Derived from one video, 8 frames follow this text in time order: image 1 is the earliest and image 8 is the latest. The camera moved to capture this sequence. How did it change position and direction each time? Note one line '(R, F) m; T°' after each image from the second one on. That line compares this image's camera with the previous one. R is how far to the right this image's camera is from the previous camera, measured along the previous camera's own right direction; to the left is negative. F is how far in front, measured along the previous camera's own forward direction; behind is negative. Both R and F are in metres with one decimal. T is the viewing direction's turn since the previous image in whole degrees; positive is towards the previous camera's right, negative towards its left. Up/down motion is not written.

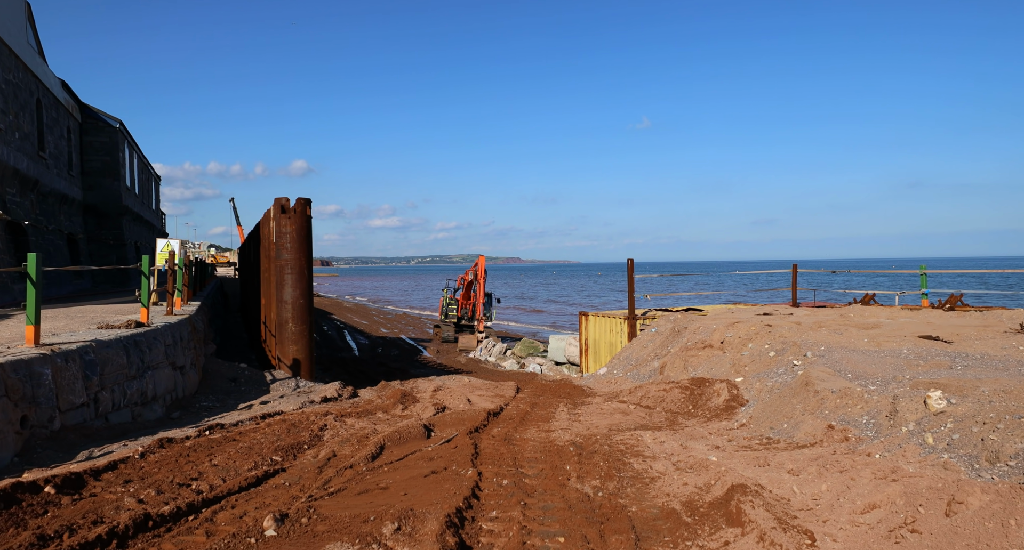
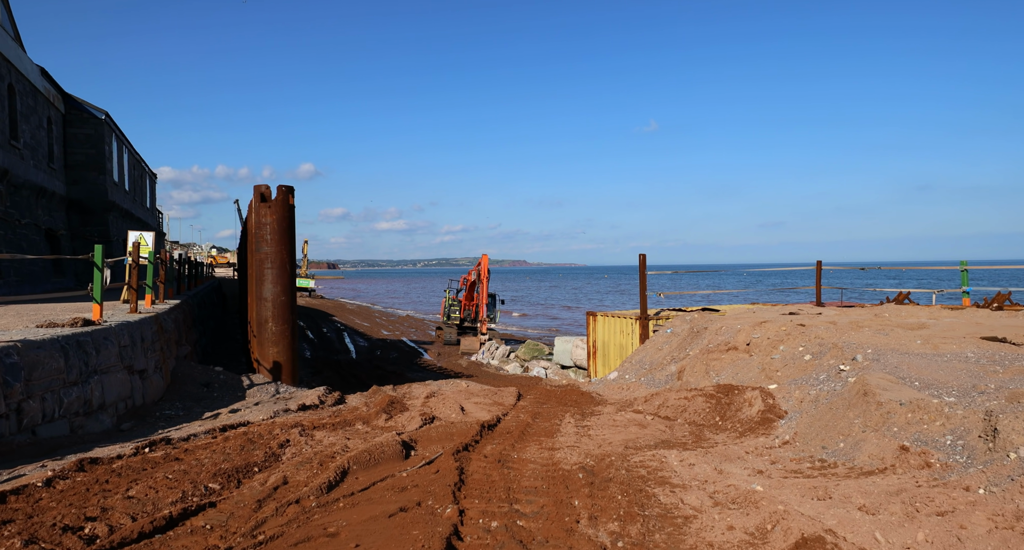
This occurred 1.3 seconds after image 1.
(+0.1, +1.1) m; -1°
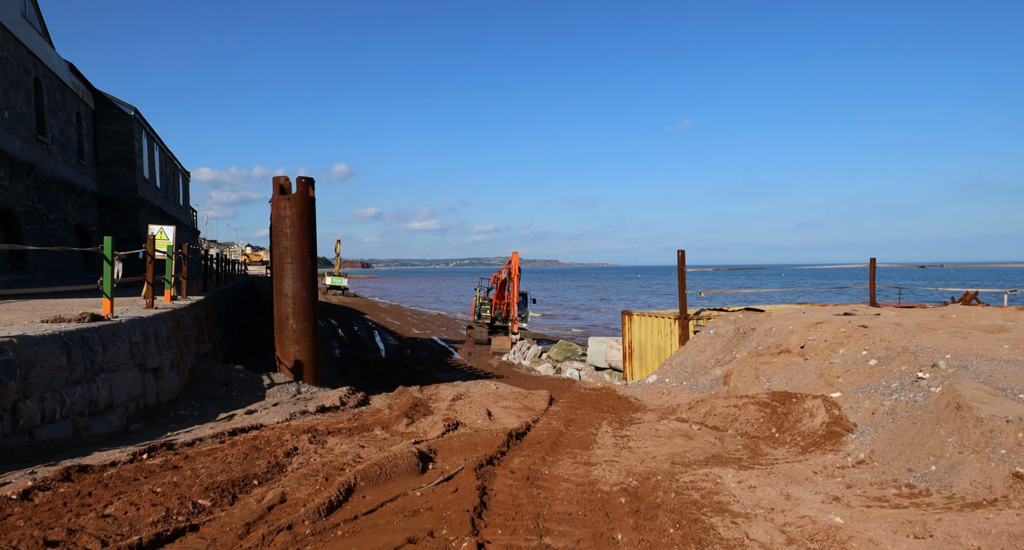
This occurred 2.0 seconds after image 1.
(0.0, +0.6) m; -3°
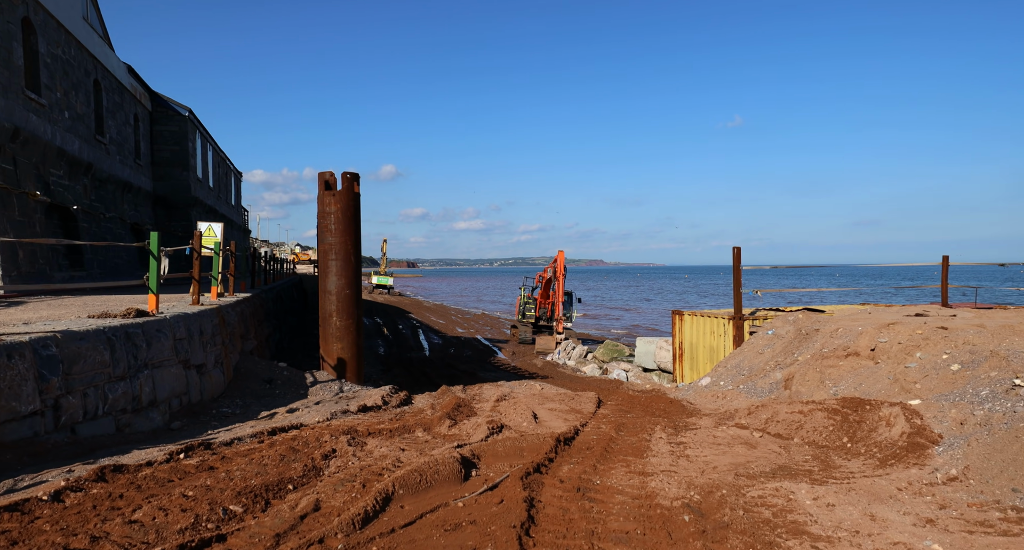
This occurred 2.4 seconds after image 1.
(0.0, +0.3) m; -4°
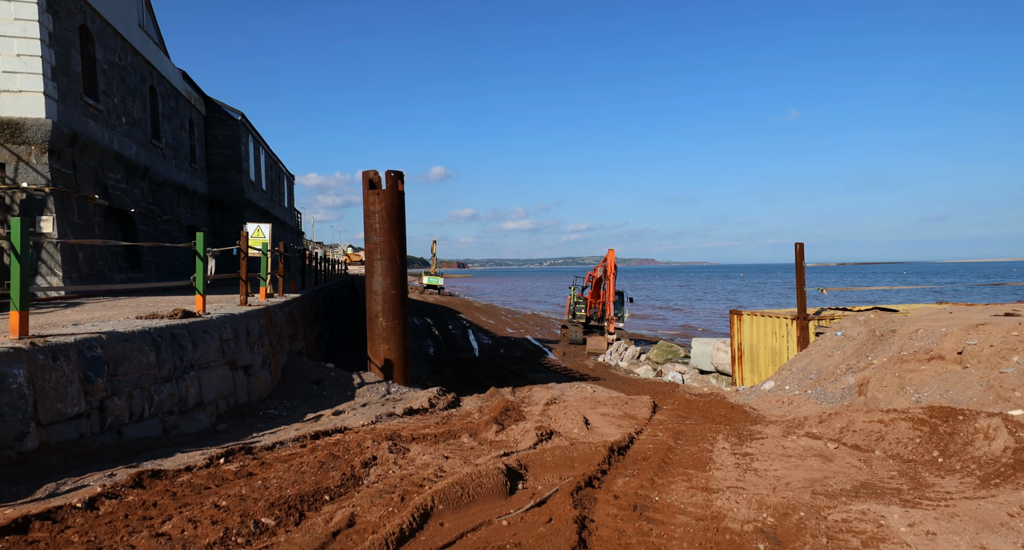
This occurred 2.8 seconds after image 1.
(0.0, +0.3) m; -4°
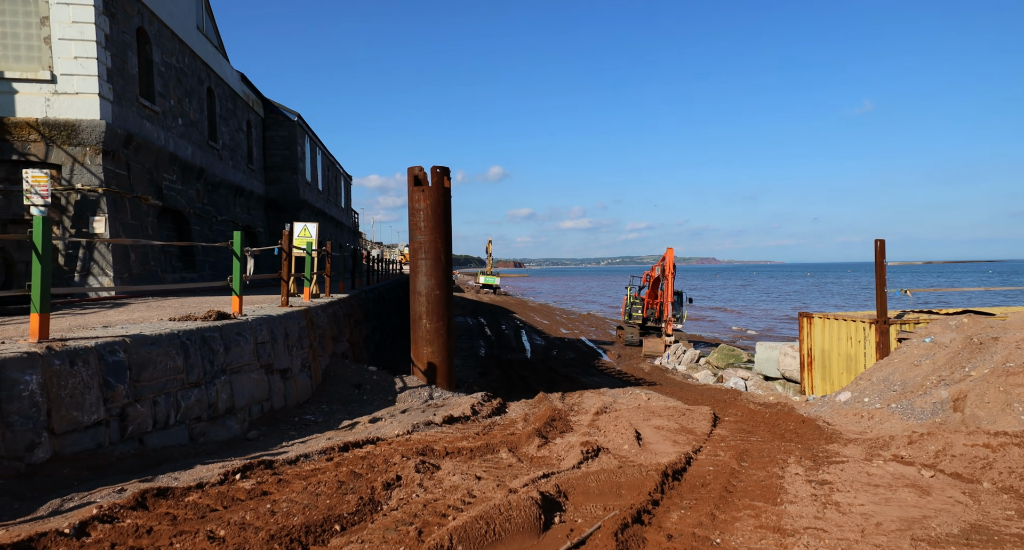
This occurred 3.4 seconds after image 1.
(+0.1, +0.6) m; -5°
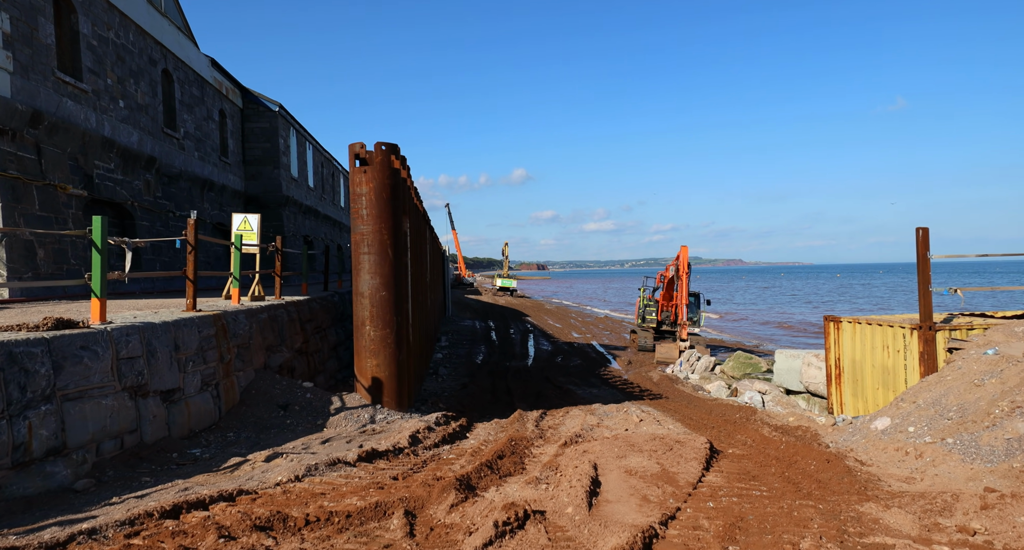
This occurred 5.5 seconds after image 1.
(+0.8, +1.8) m; -2°
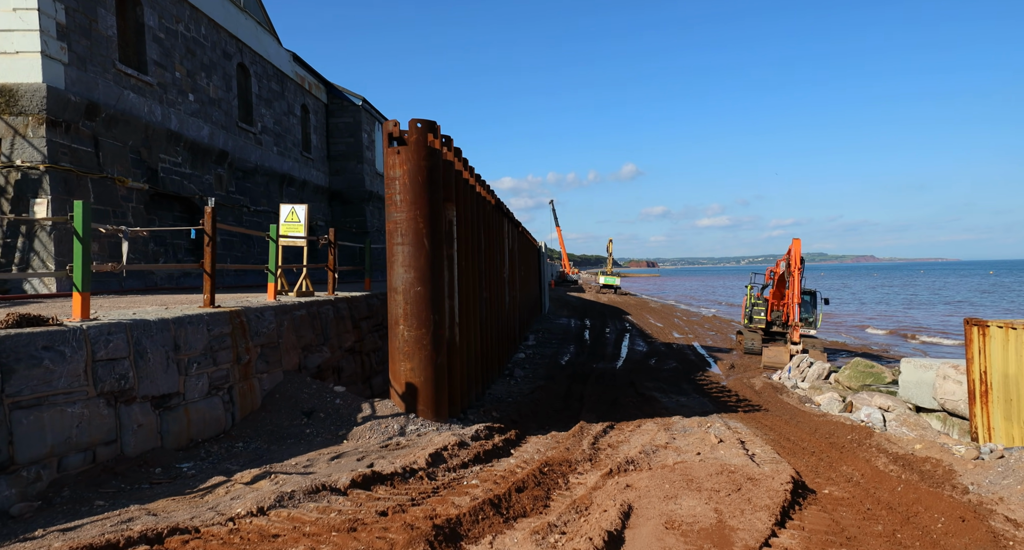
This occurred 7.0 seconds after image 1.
(+0.7, +1.2) m; -9°
